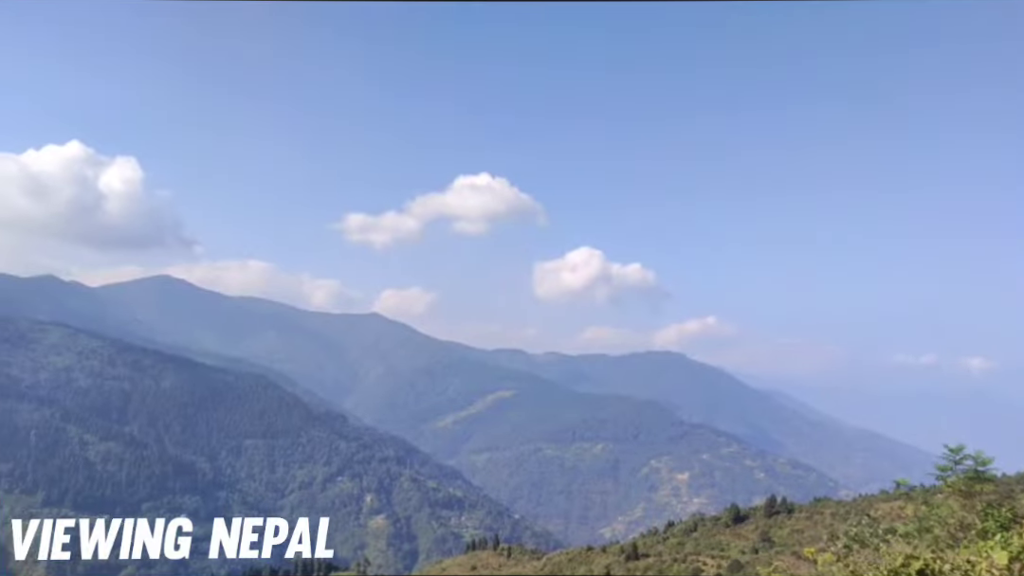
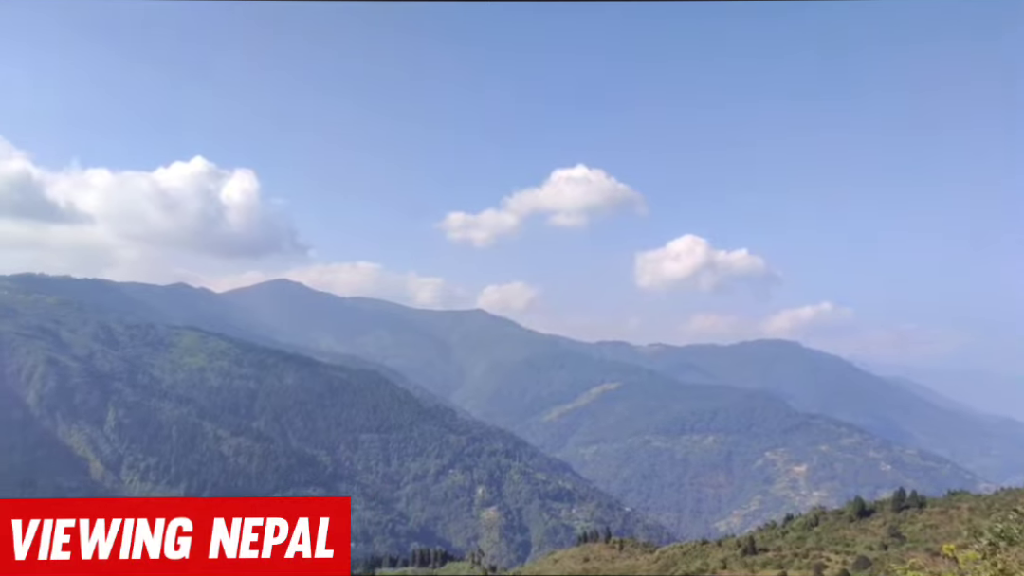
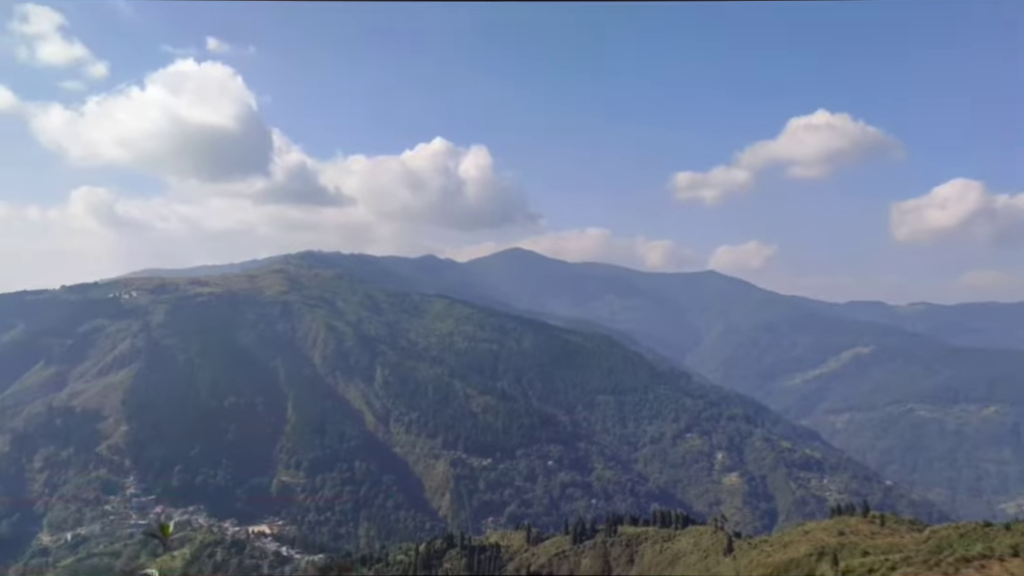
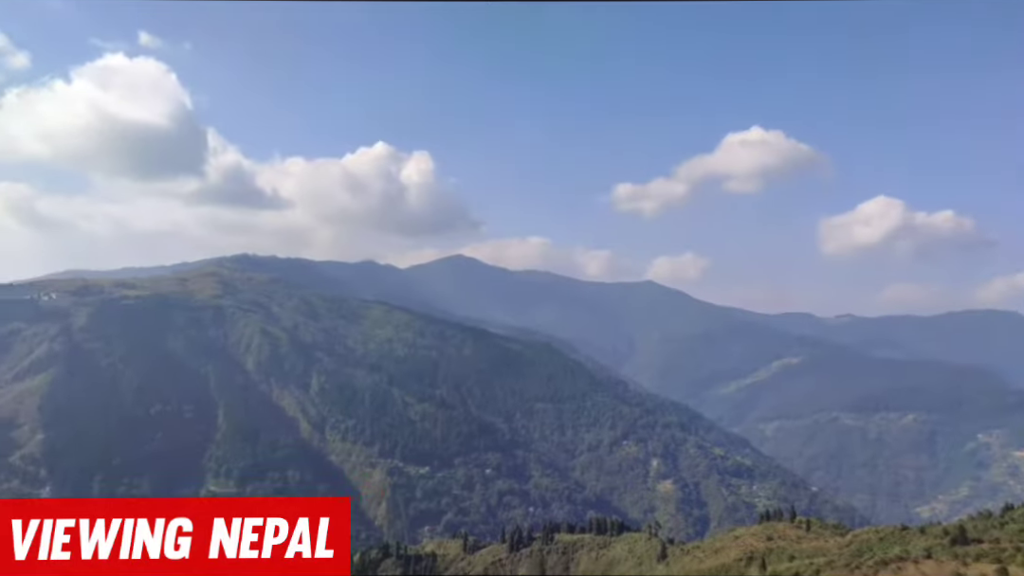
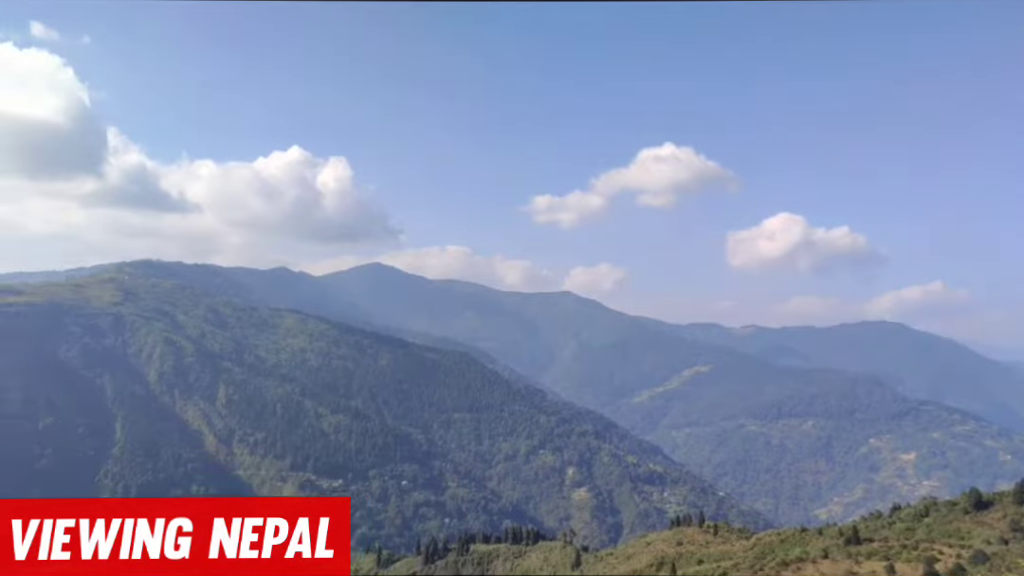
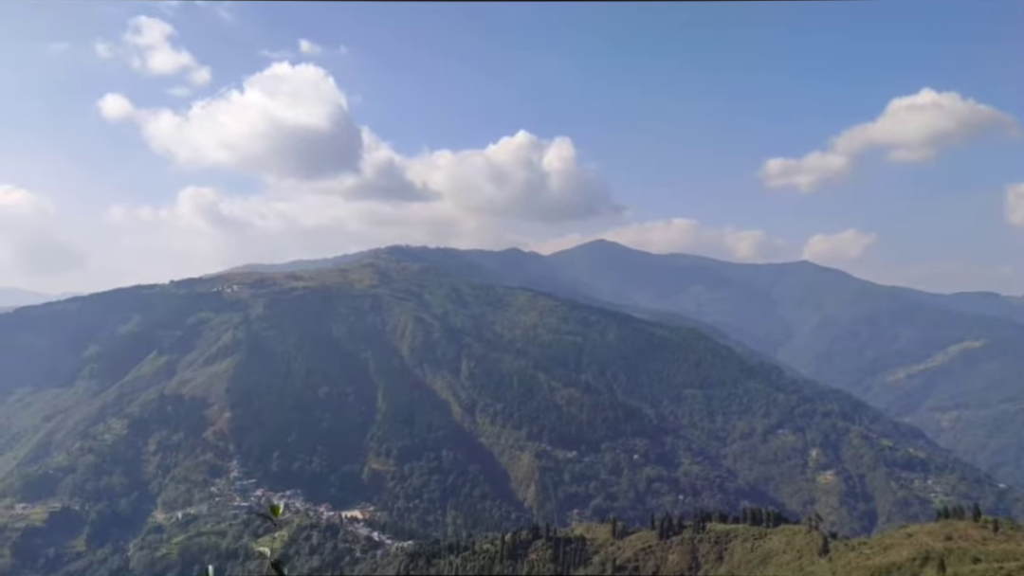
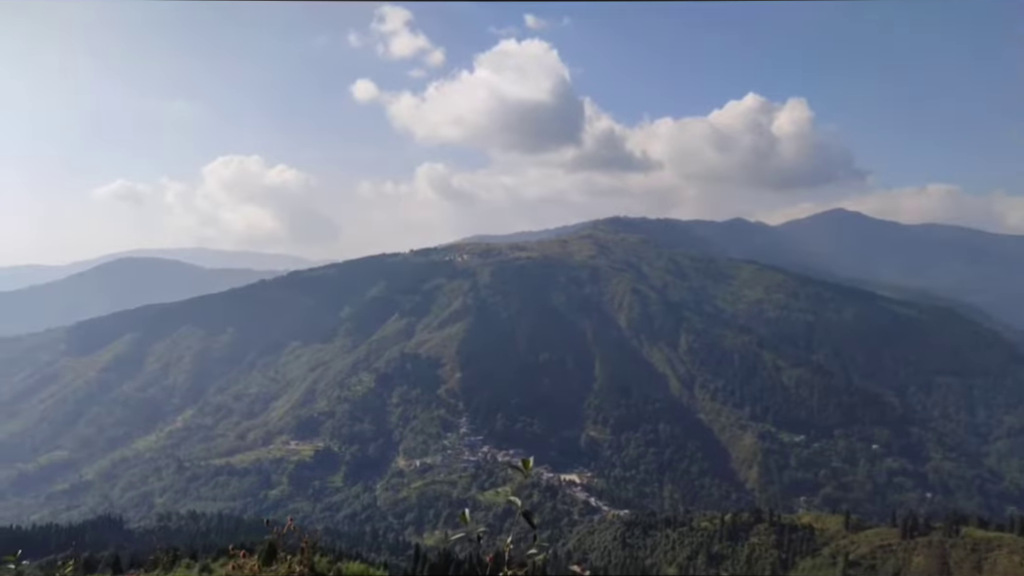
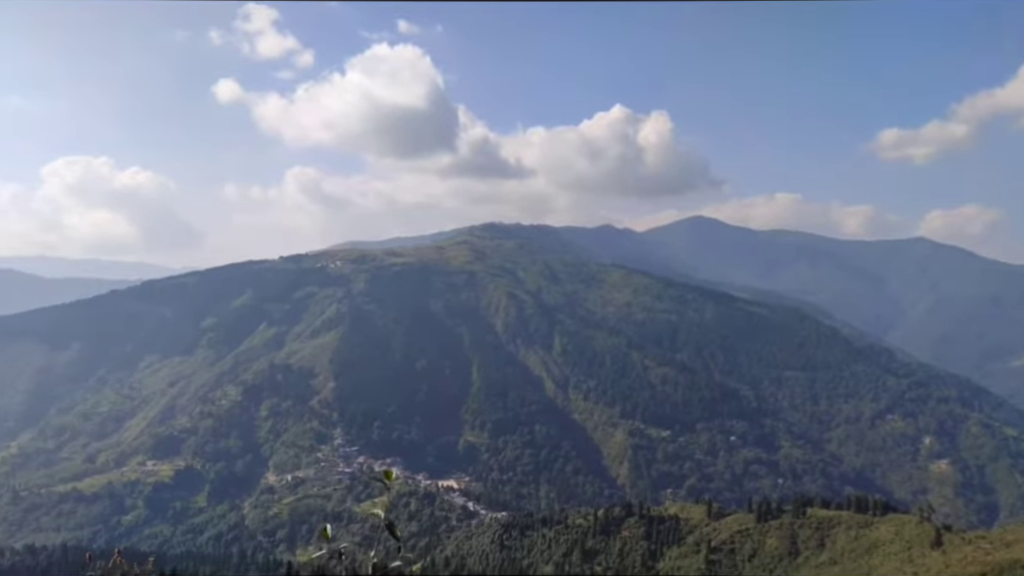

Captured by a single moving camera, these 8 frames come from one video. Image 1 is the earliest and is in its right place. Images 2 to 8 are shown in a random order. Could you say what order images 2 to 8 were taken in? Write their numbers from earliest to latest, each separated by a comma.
2, 5, 4, 3, 6, 8, 7
